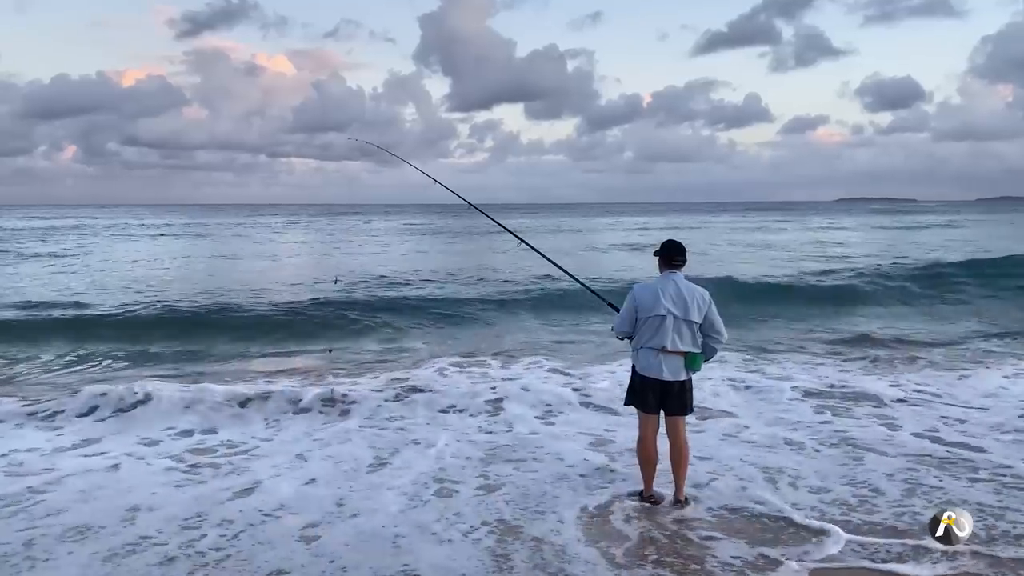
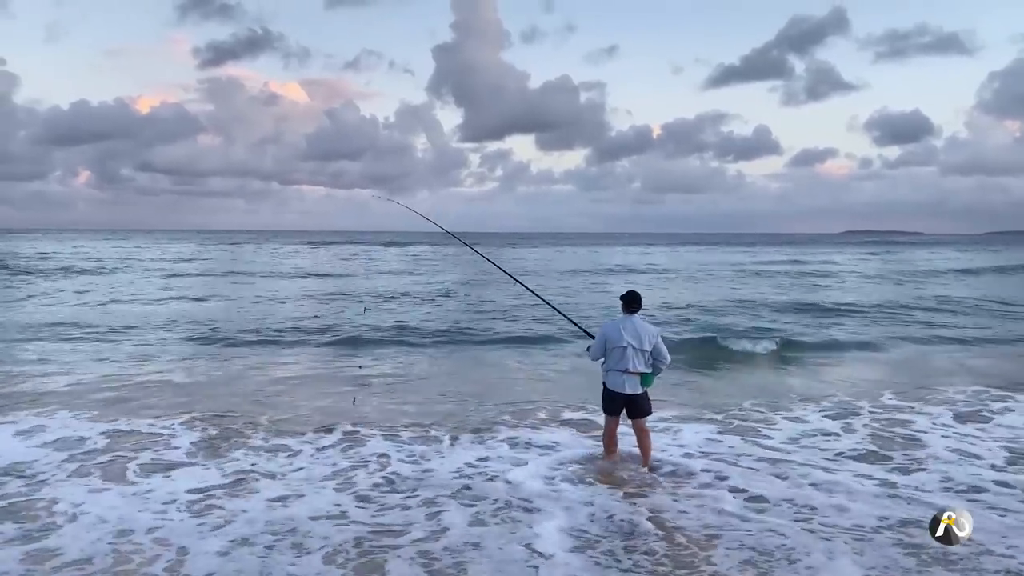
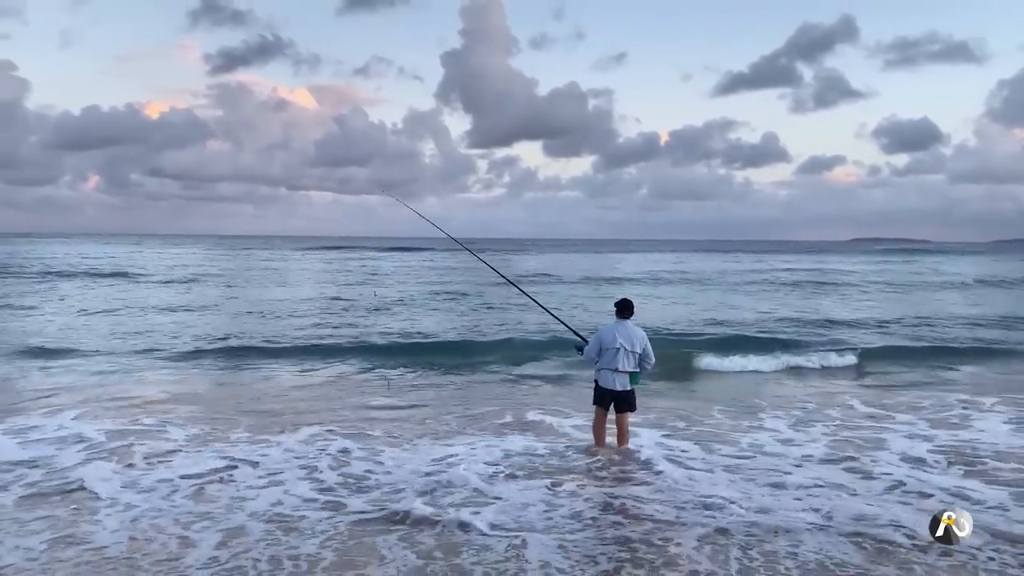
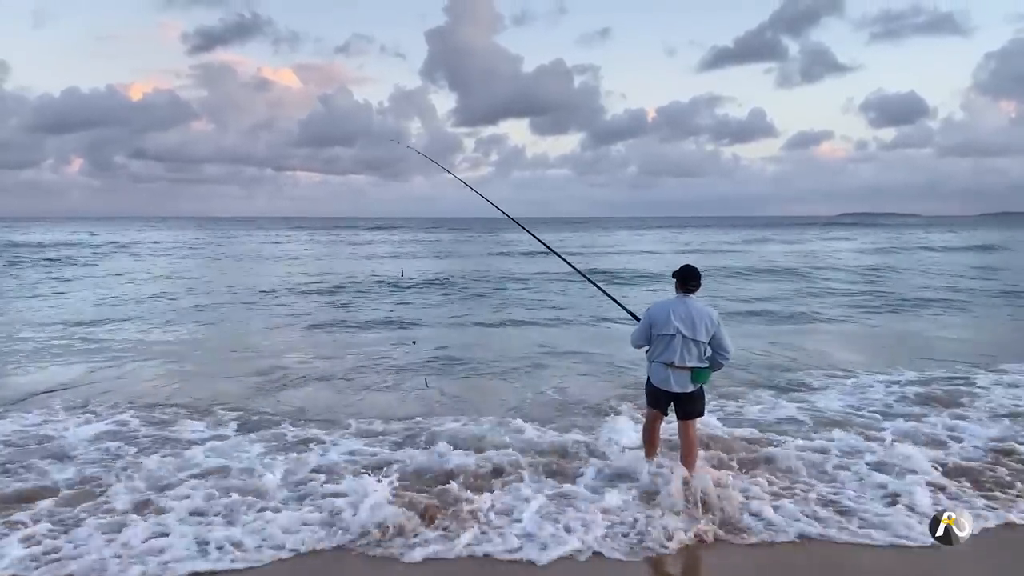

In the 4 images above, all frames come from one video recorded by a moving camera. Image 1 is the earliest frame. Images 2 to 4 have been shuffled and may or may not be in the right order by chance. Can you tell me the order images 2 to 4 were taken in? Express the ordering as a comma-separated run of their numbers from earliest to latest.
4, 2, 3
